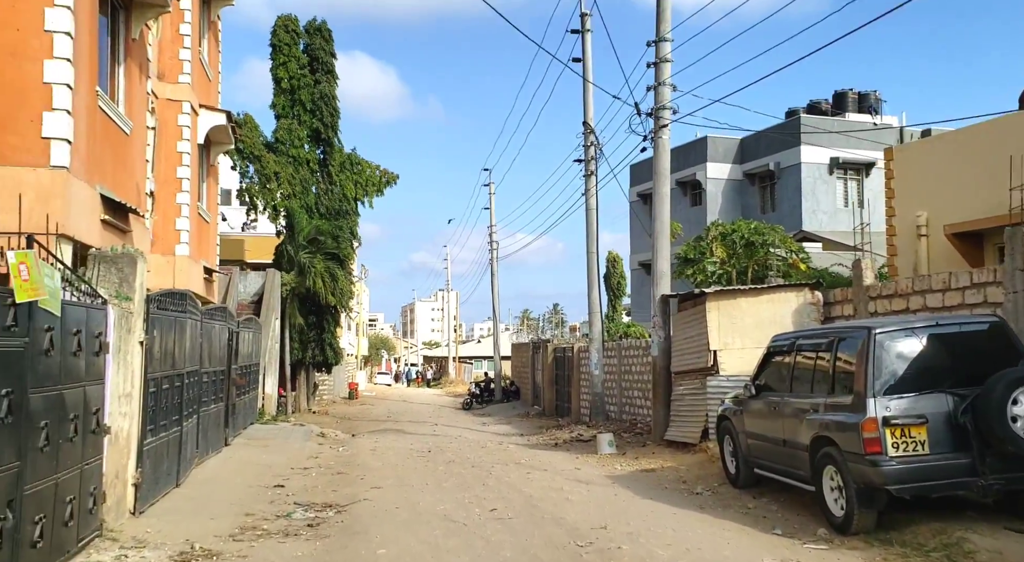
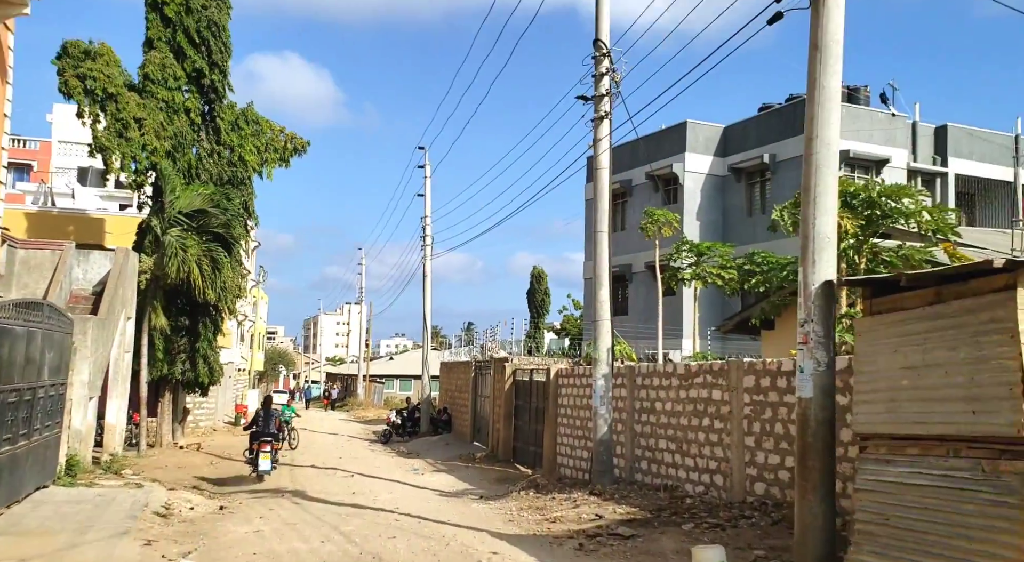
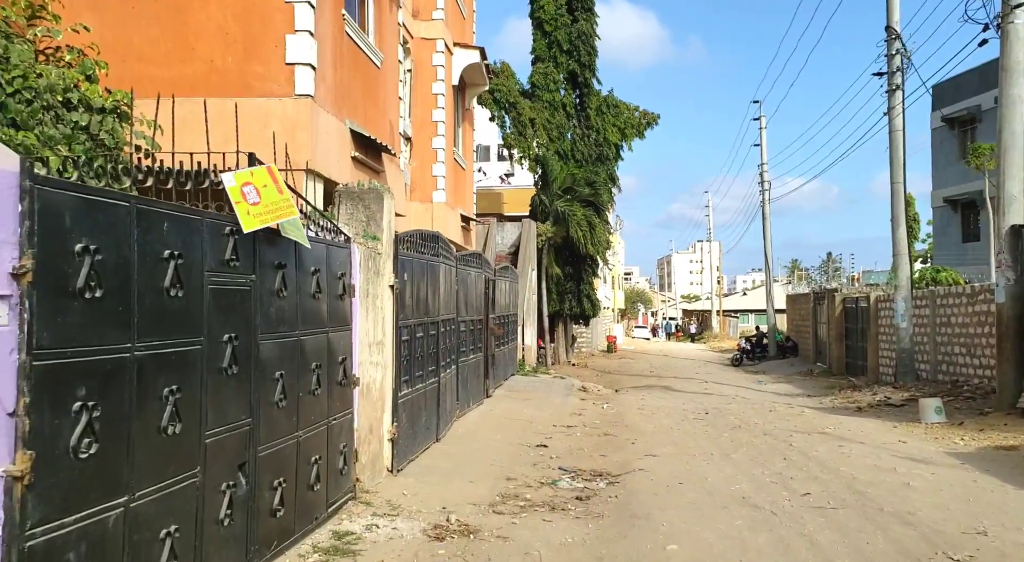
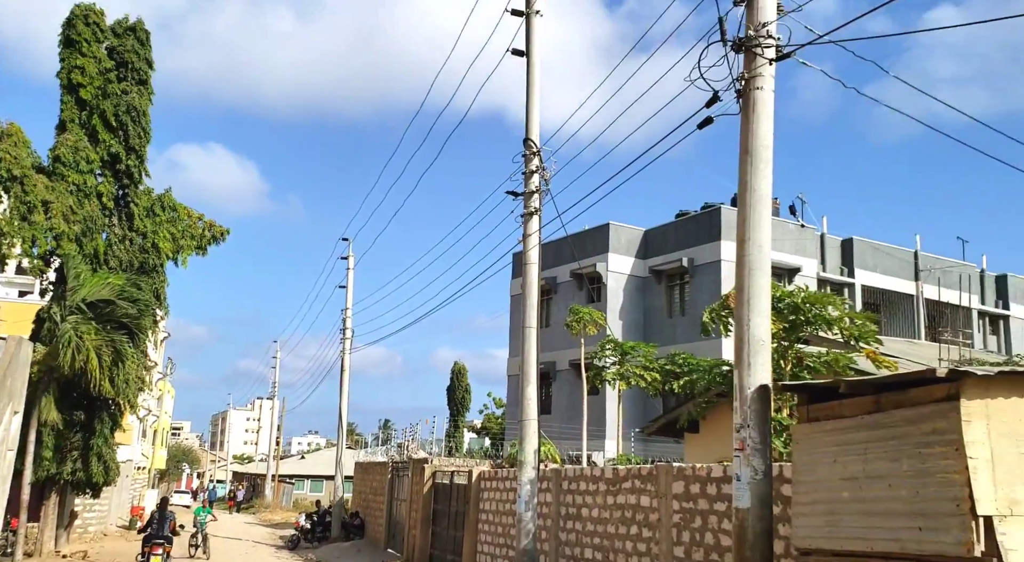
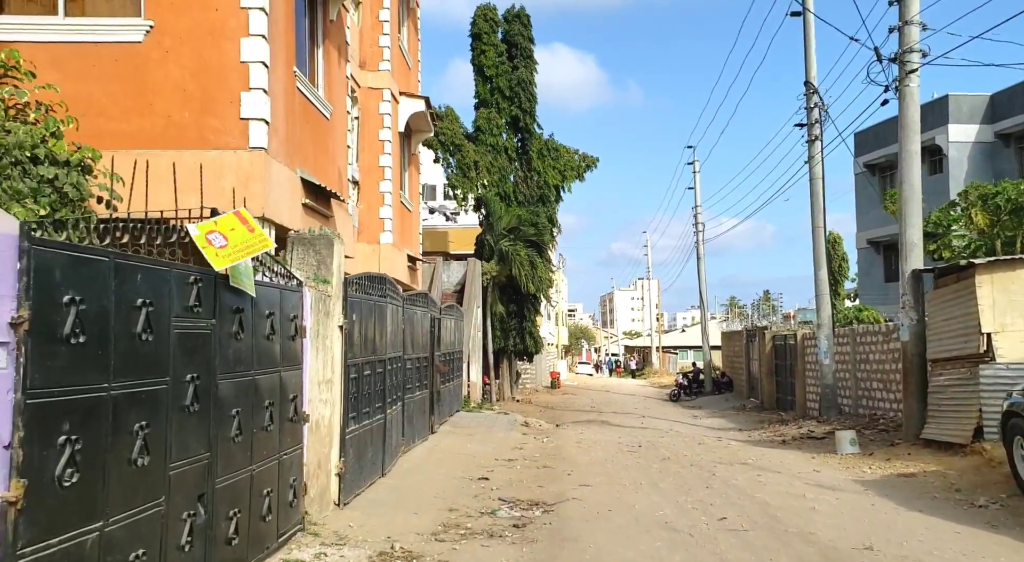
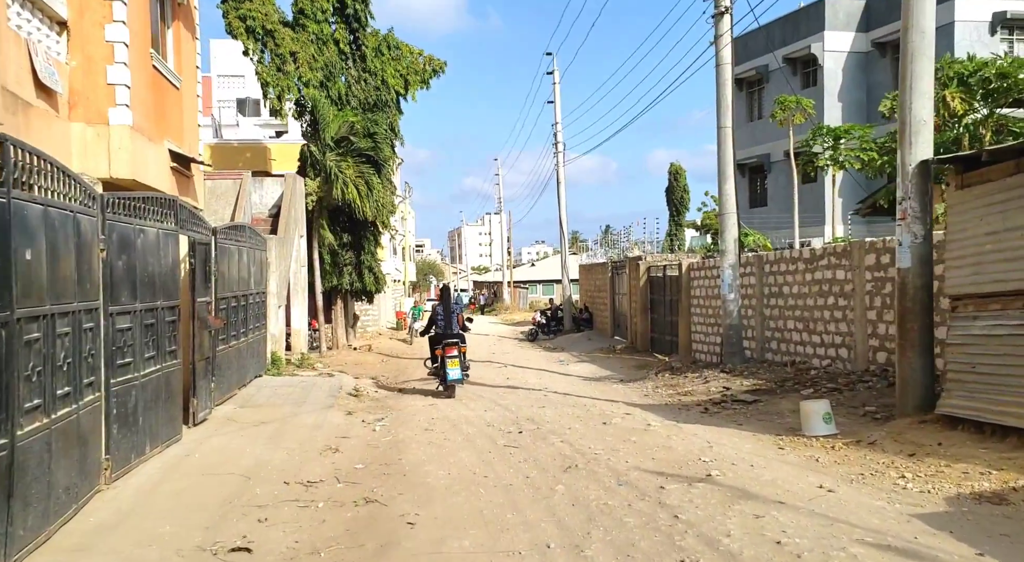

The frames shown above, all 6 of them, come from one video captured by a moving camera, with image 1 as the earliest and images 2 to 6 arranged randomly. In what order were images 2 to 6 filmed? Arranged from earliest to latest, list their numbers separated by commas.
5, 3, 6, 2, 4
